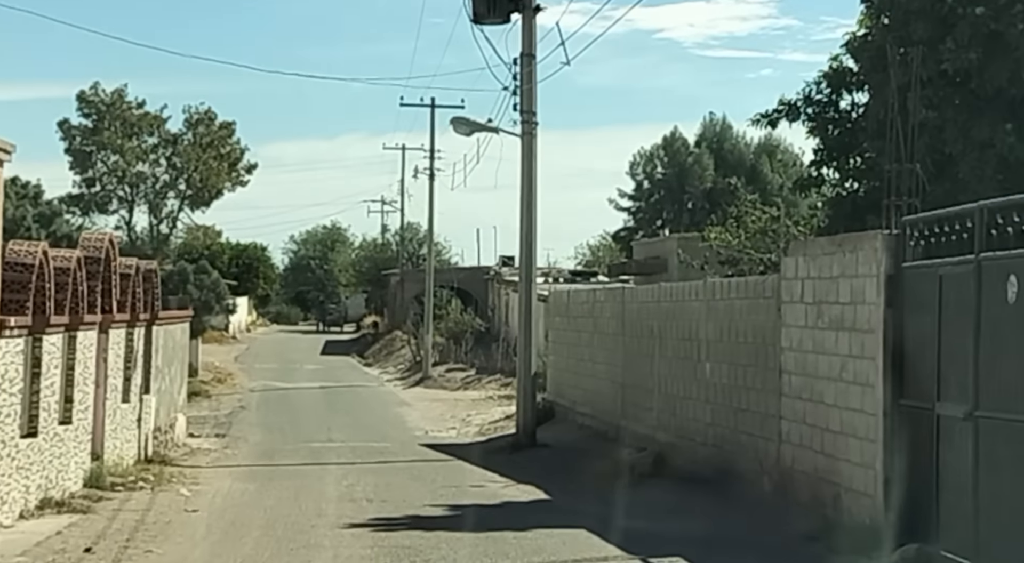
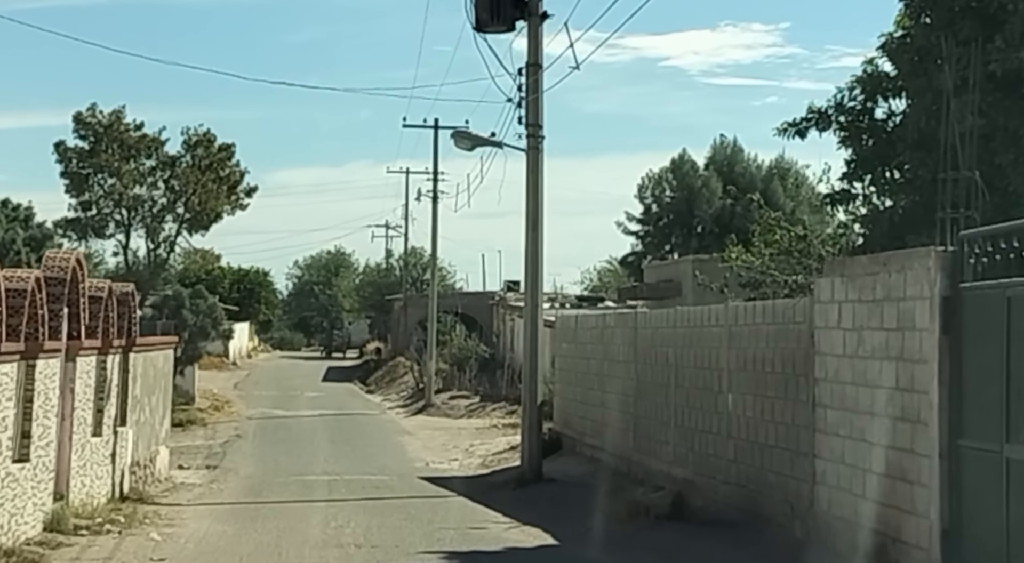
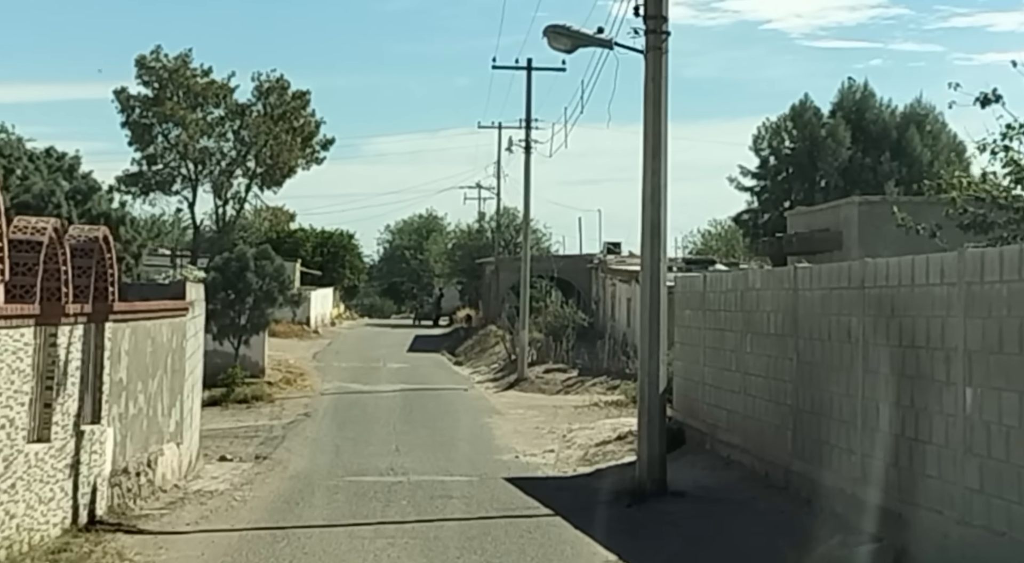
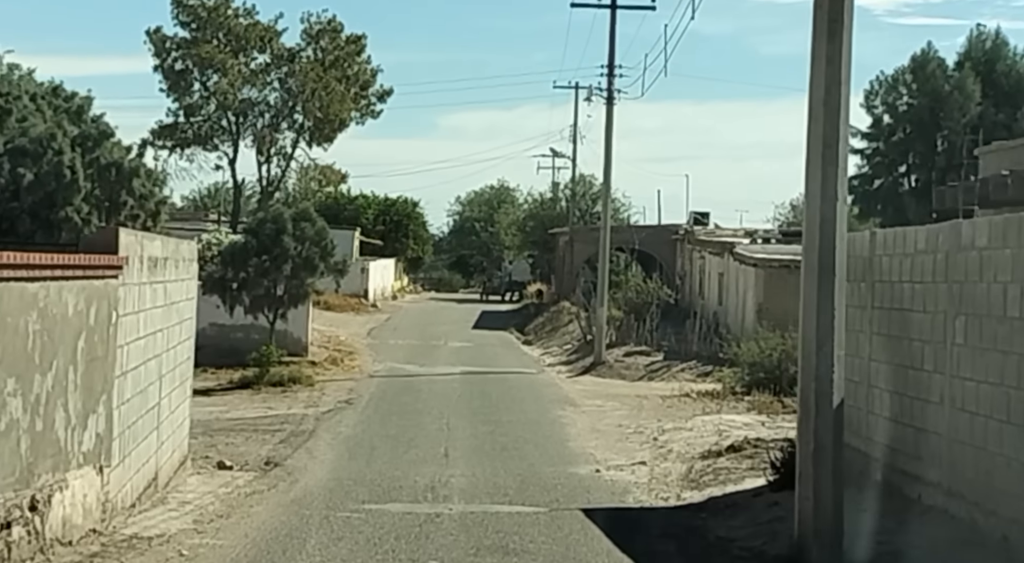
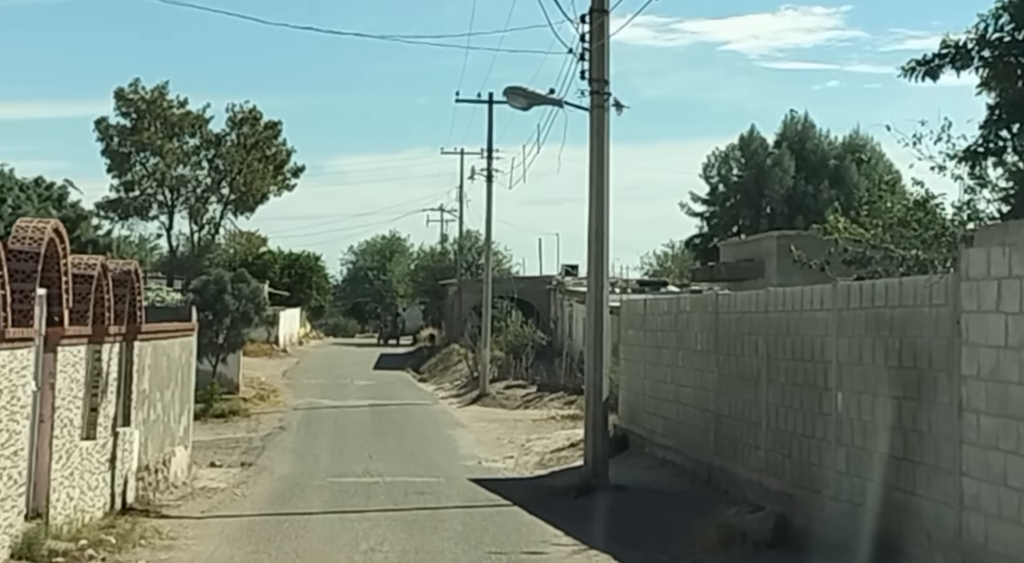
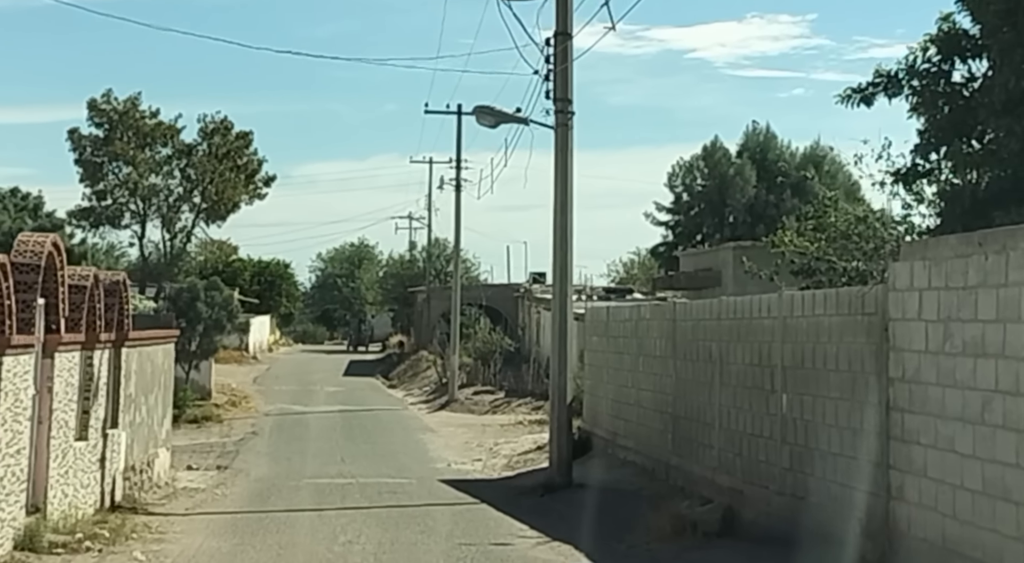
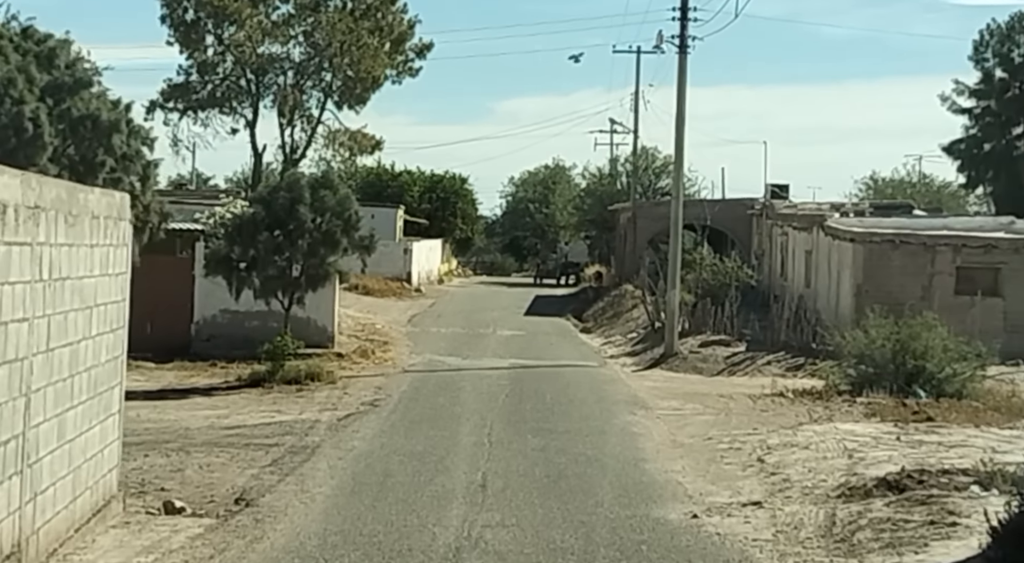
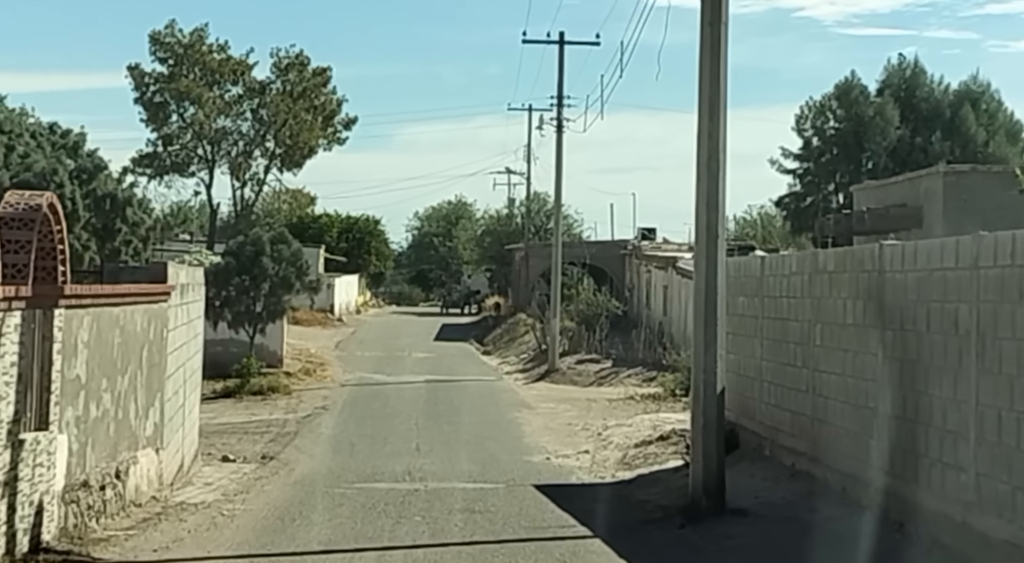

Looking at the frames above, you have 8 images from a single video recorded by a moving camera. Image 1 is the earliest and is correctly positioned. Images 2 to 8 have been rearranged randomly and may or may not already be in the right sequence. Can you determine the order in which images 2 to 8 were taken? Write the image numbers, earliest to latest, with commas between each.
2, 6, 5, 3, 8, 4, 7
